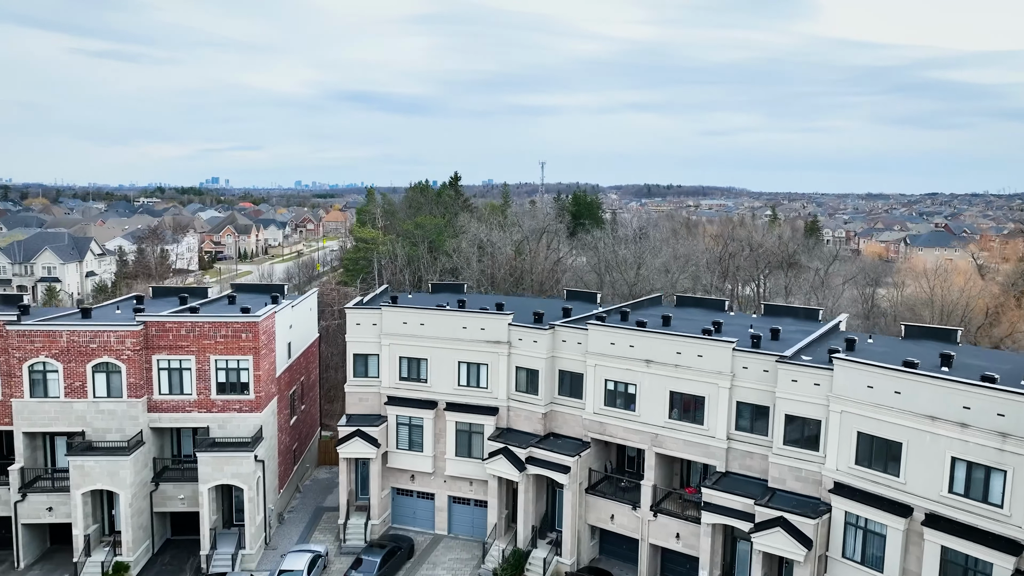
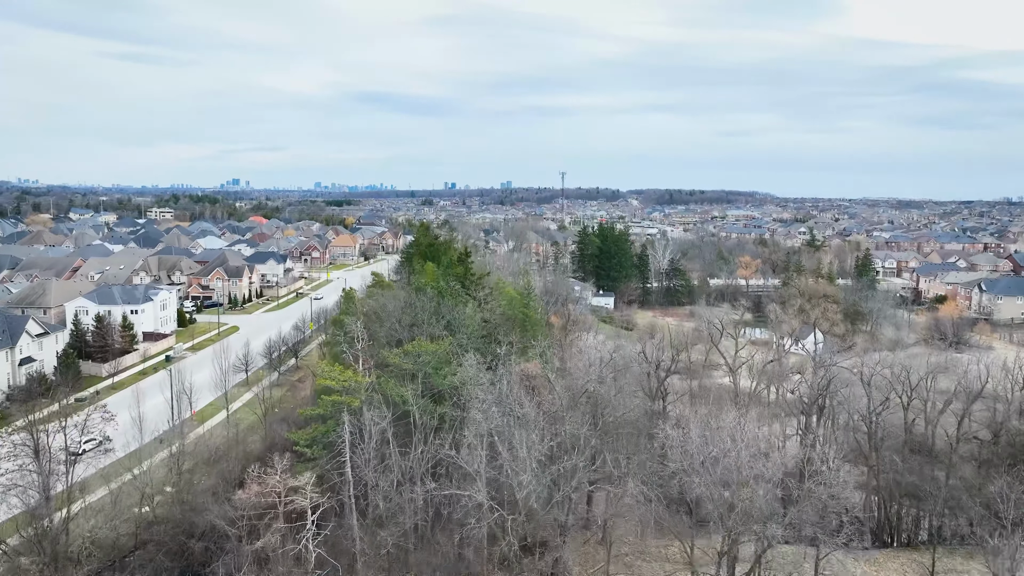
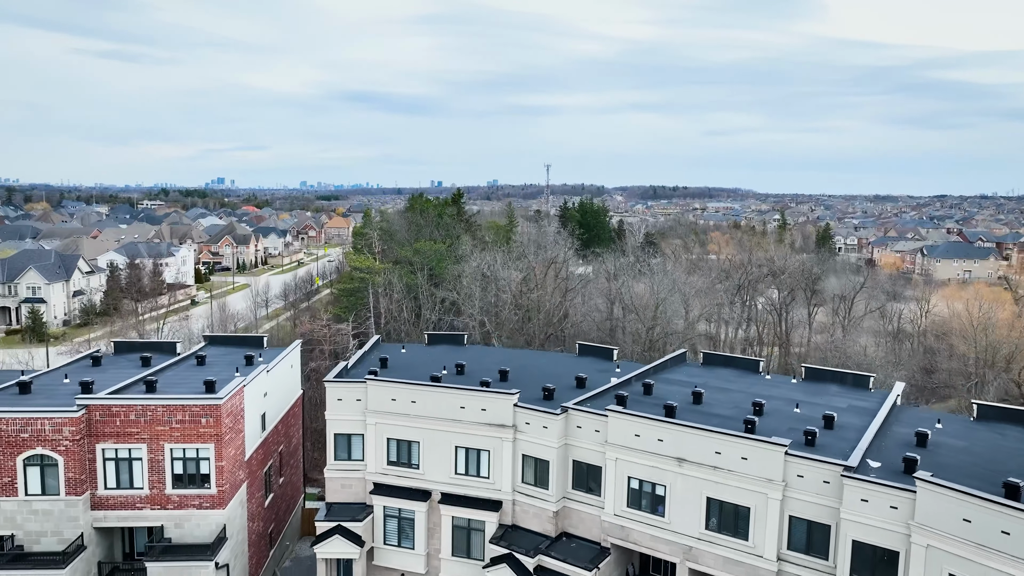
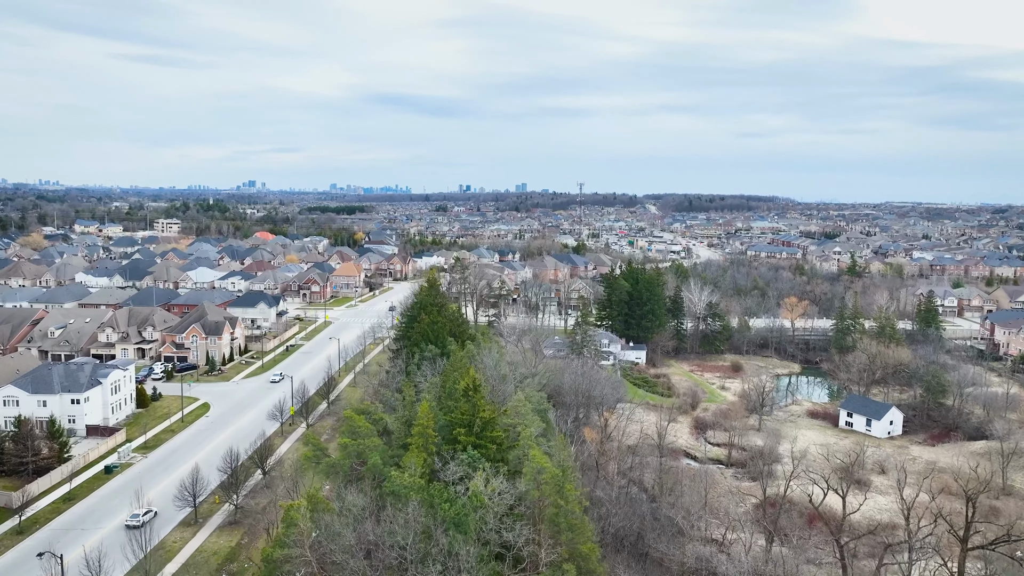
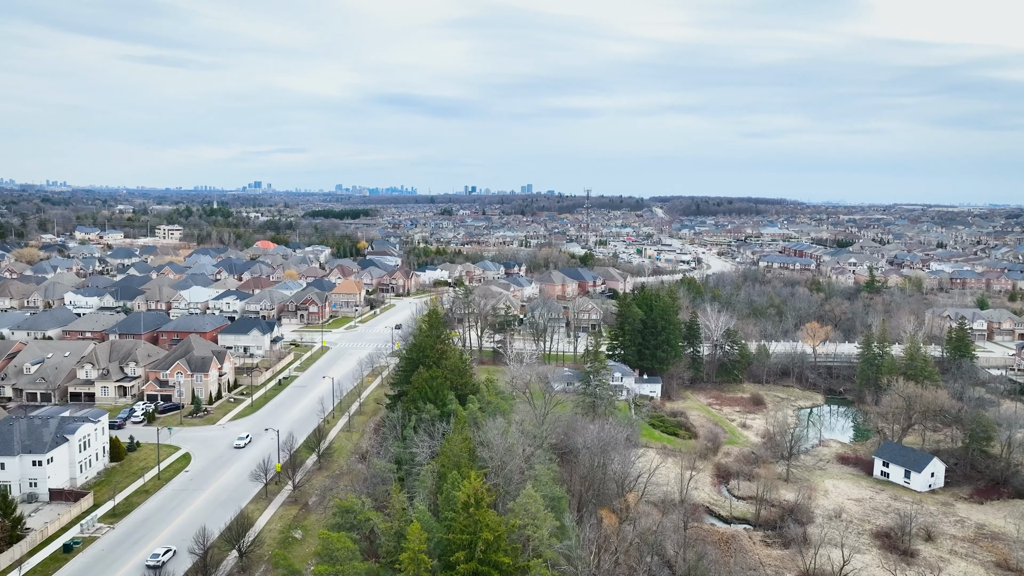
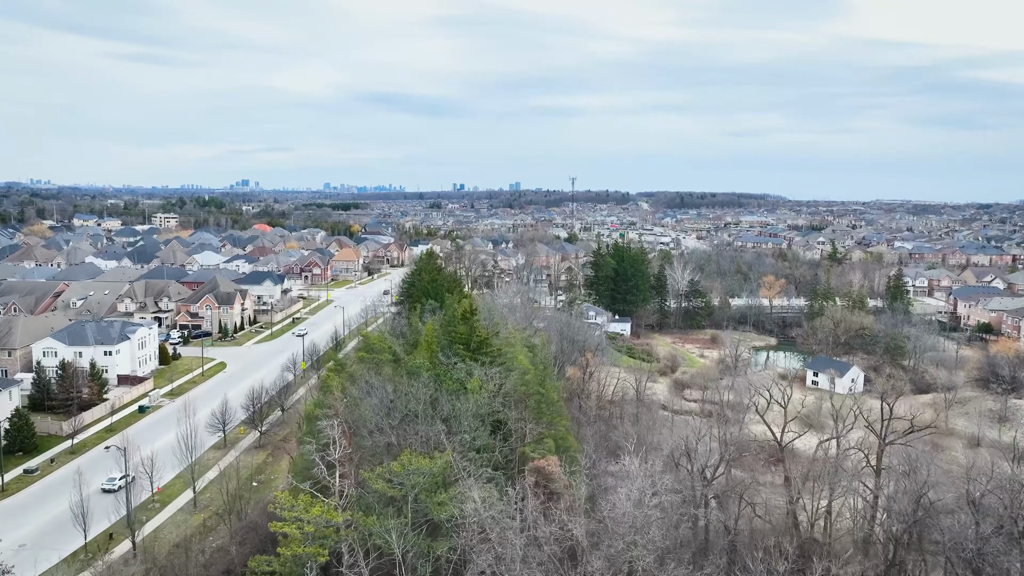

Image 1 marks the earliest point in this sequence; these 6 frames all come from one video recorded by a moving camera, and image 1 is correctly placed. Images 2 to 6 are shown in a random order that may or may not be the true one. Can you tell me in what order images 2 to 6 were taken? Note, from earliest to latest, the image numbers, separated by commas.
3, 2, 6, 4, 5
